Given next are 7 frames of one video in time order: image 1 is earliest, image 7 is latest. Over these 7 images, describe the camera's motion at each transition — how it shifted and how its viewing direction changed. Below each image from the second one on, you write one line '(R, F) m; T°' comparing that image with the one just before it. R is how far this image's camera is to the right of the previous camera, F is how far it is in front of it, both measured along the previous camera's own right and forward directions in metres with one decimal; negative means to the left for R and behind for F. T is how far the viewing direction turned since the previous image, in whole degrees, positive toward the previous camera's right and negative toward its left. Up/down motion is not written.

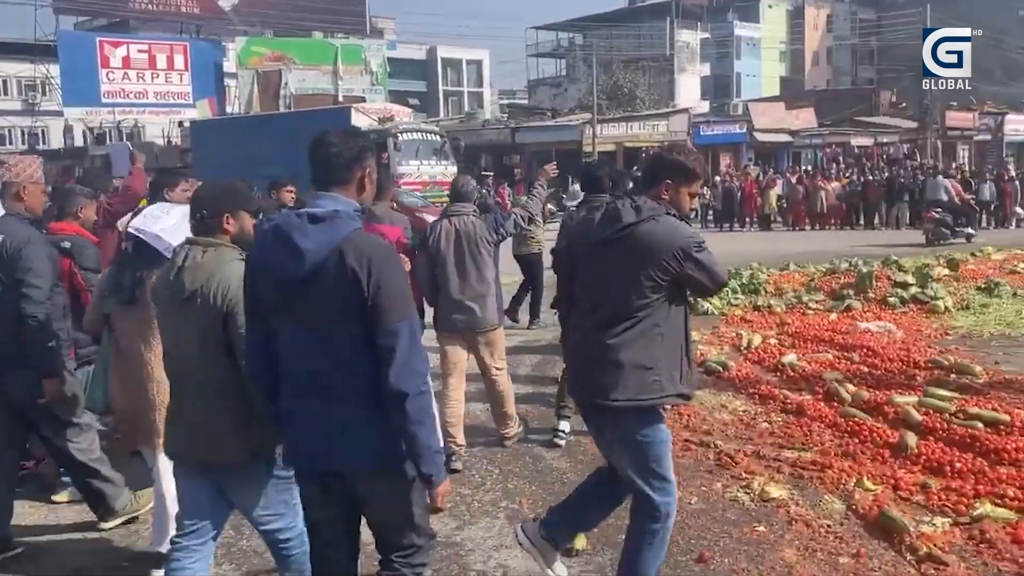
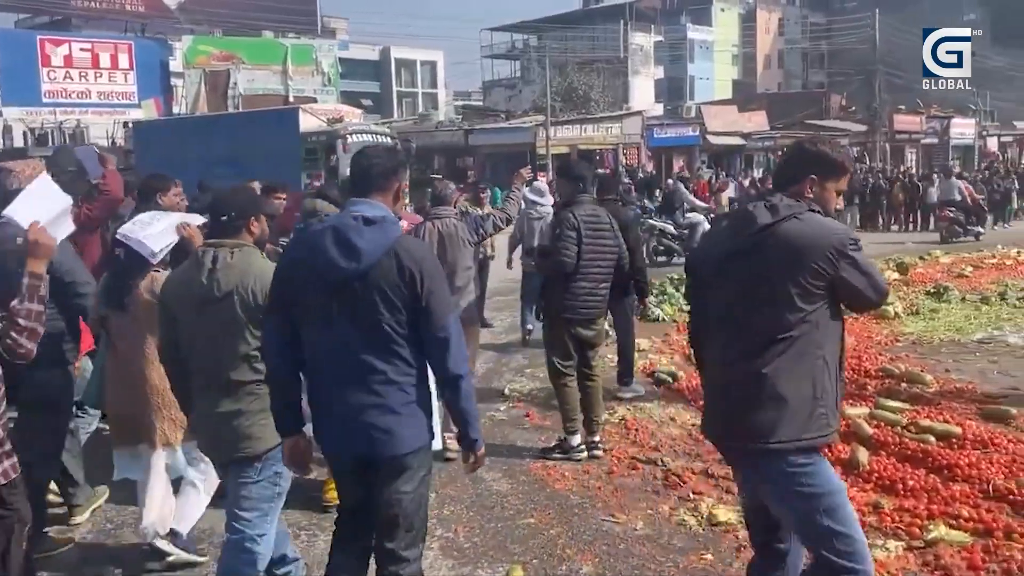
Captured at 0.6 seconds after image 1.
(+0.1, +0.3) m; +3°
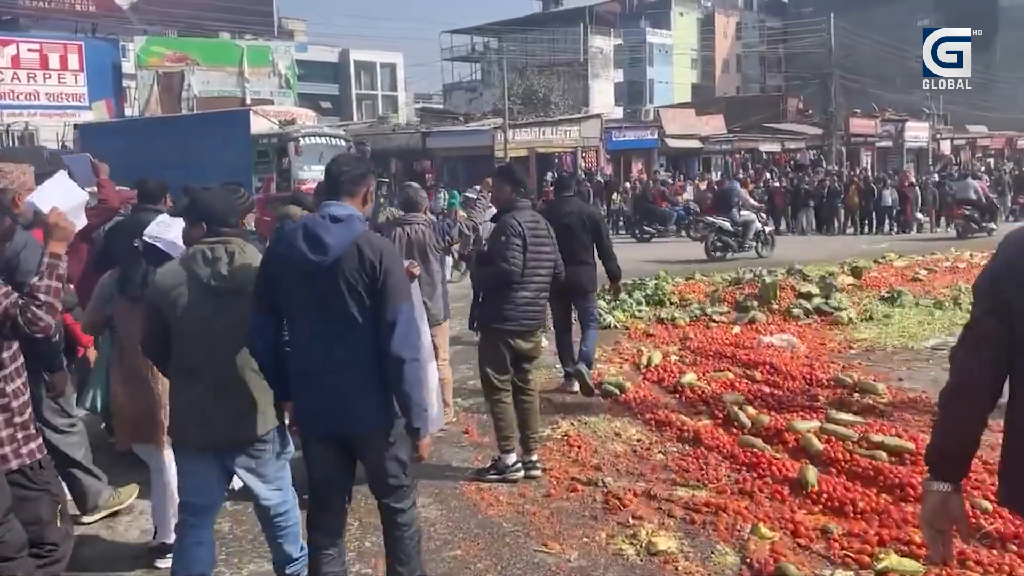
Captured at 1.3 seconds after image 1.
(+0.2, +0.3) m; +2°
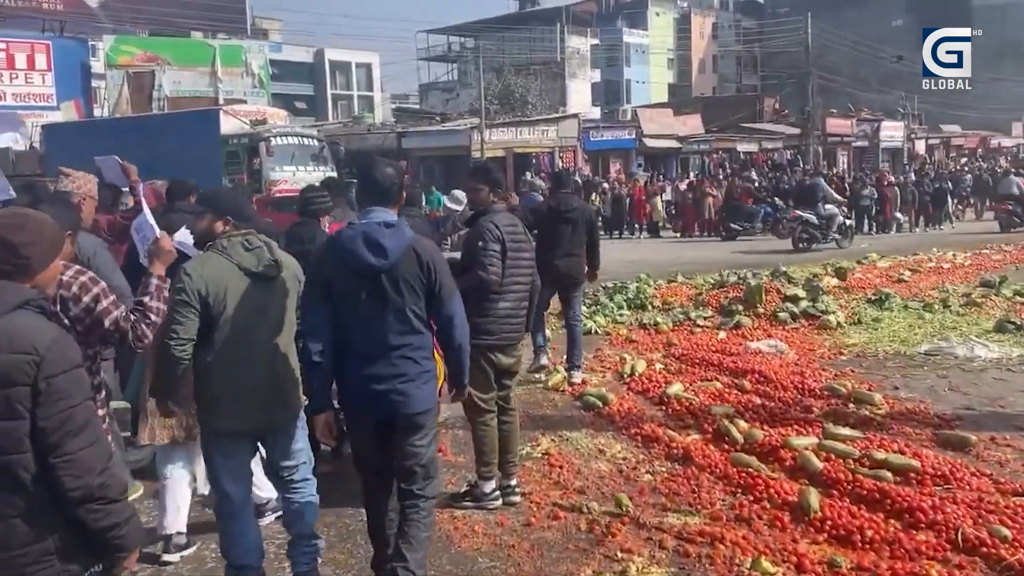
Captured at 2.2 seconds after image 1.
(0.0, +0.4) m; +1°
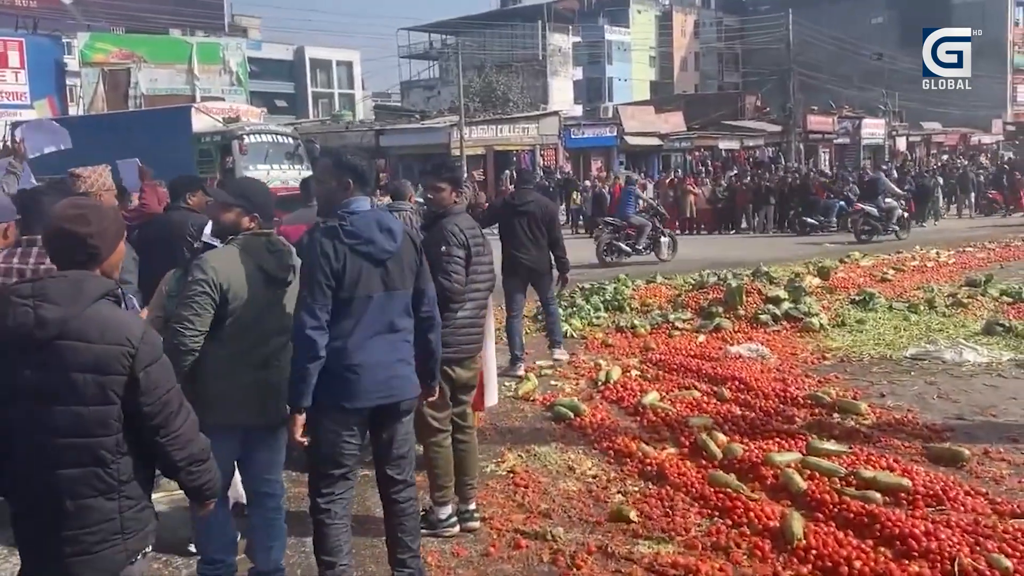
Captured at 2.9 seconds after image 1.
(+0.1, +0.4) m; +1°
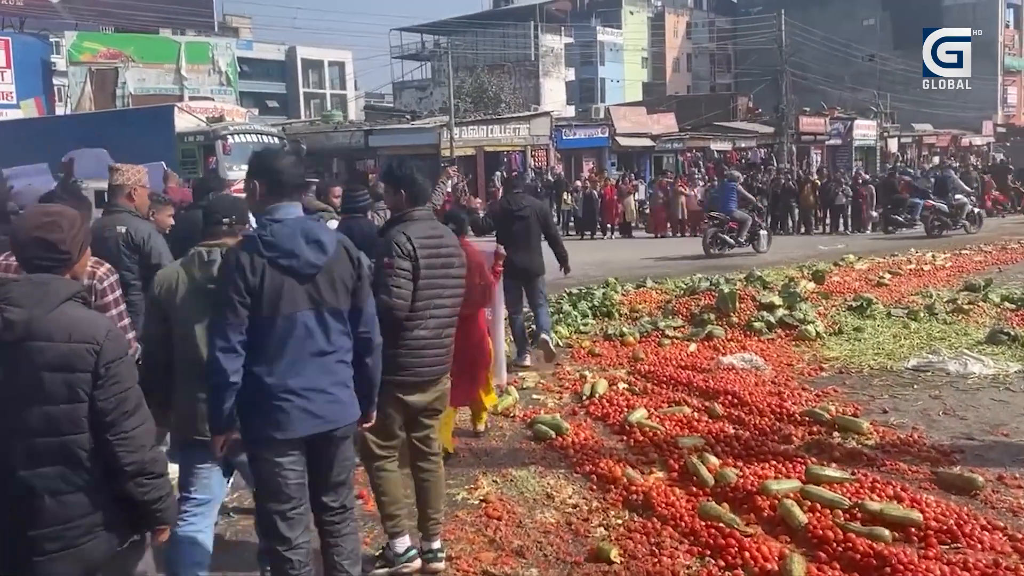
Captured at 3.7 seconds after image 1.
(+0.1, +0.5) m; 0°
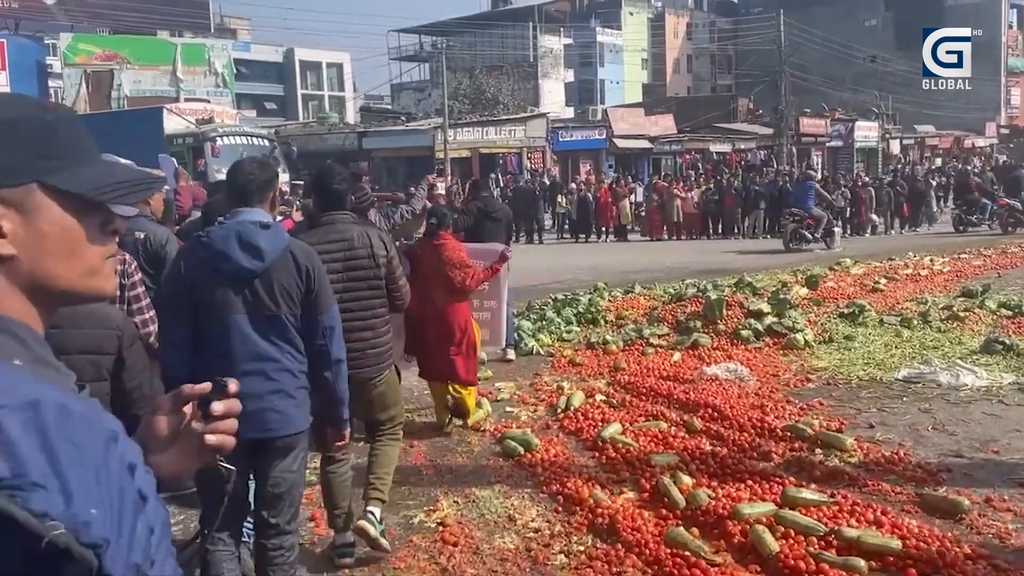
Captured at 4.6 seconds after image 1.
(+0.2, +0.3) m; 0°
